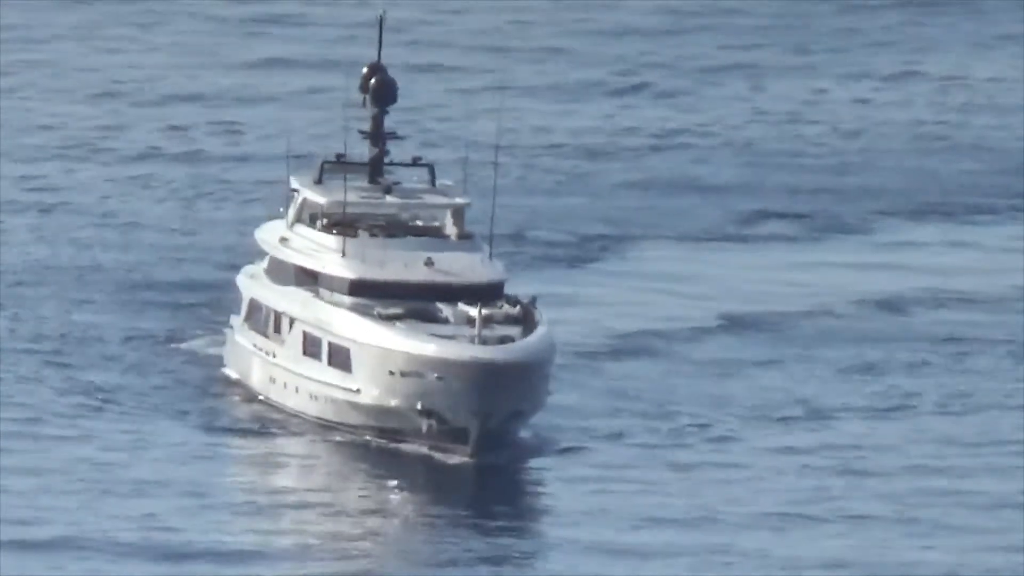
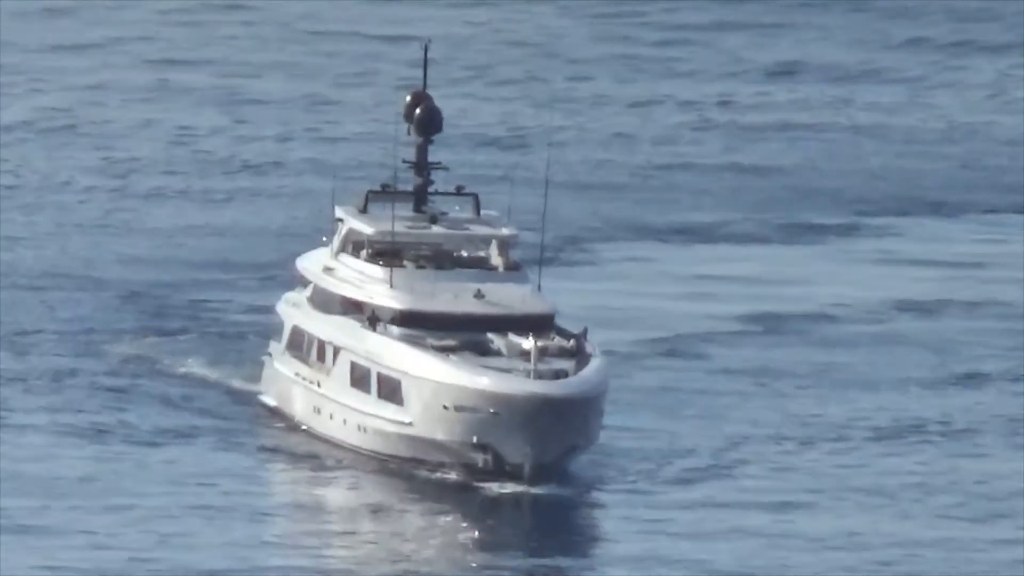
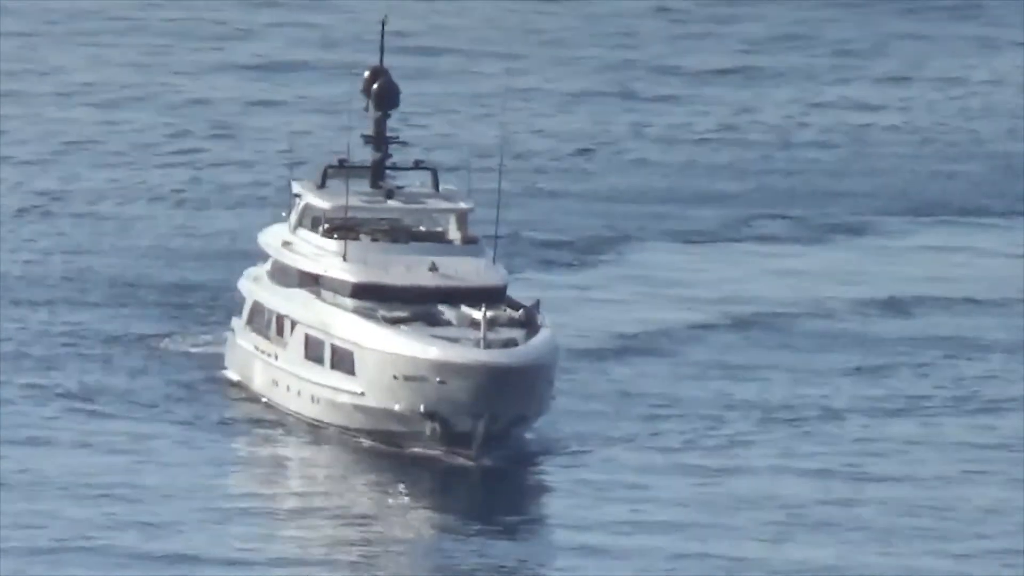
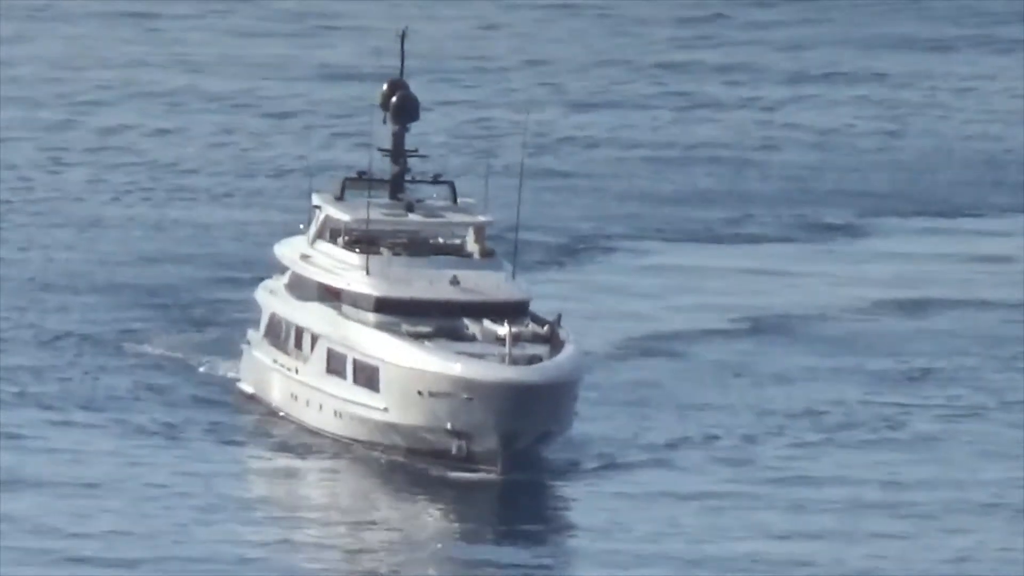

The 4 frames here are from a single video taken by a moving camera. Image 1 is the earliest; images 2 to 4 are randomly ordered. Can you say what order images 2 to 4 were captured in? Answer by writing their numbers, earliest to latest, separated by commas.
3, 4, 2
